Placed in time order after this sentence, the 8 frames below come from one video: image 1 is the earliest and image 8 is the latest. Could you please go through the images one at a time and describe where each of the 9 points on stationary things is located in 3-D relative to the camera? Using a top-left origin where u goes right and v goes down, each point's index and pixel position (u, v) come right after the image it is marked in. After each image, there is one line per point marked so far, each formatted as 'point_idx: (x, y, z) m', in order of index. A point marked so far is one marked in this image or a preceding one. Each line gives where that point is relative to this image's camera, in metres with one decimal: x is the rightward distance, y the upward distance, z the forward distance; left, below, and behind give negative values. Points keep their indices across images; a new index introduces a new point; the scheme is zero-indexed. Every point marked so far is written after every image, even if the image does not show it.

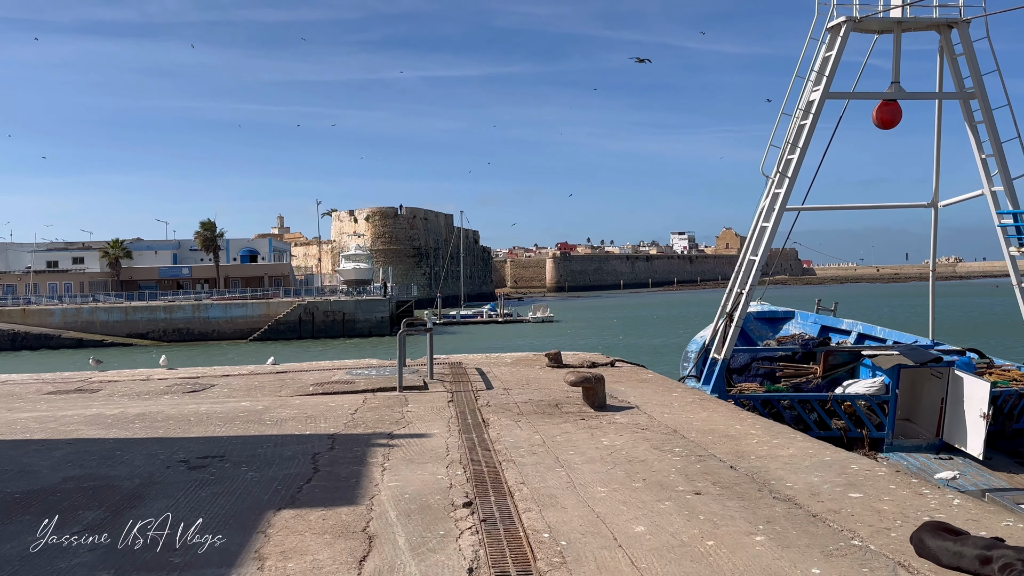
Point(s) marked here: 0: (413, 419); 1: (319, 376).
0: (-1.1, -1.5, +8.9) m
1: (-3.2, -1.5, +13.3) m
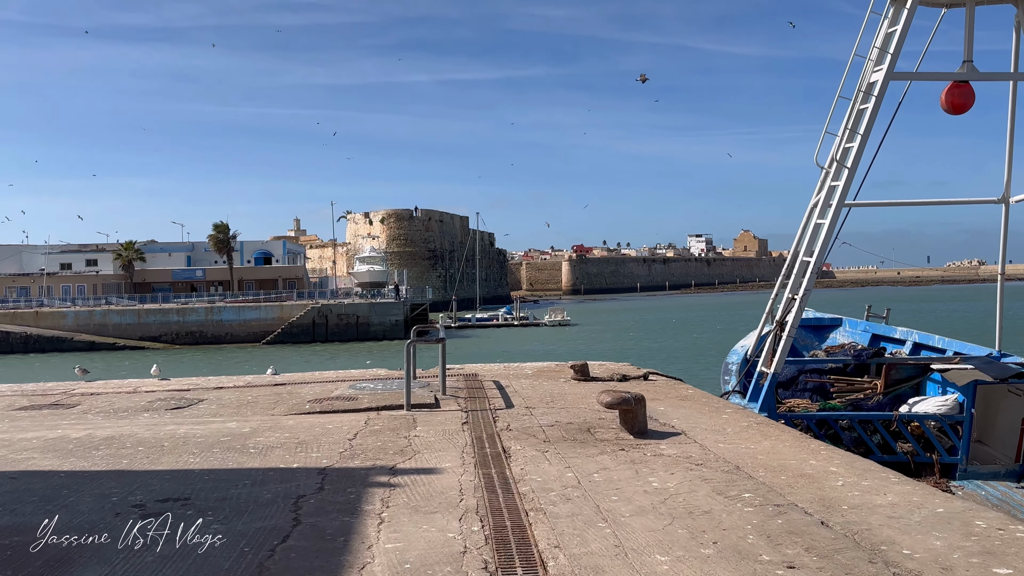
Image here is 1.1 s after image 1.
0: (-0.8, -1.5, +7.6) m
1: (-2.9, -1.5, +11.9) m
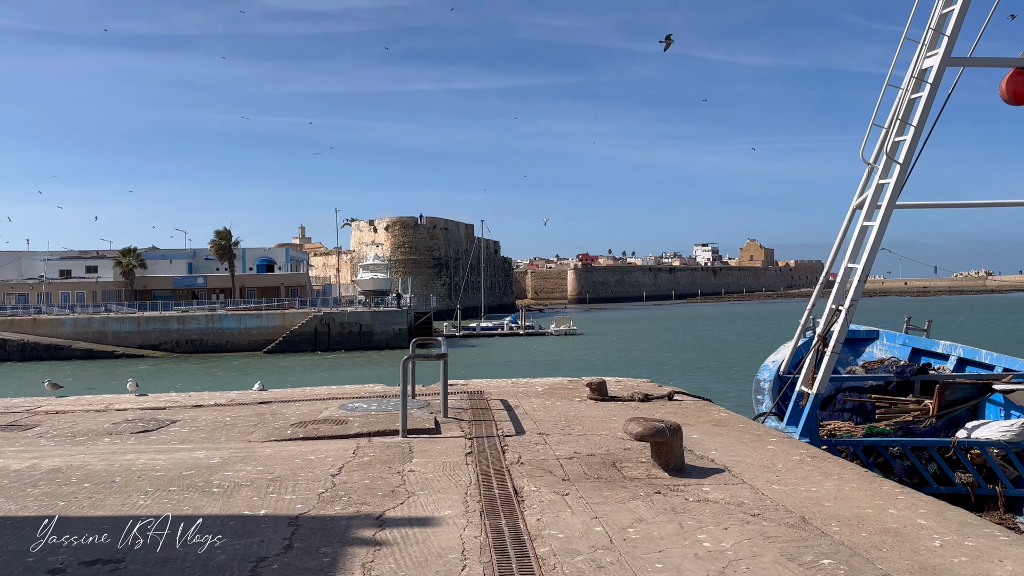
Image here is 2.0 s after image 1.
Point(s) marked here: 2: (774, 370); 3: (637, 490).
0: (-0.7, -1.6, +6.3) m
1: (-2.7, -1.6, +10.7) m
2: (+4.0, -1.3, +12.4) m
3: (+0.9, -1.5, +6.2) m
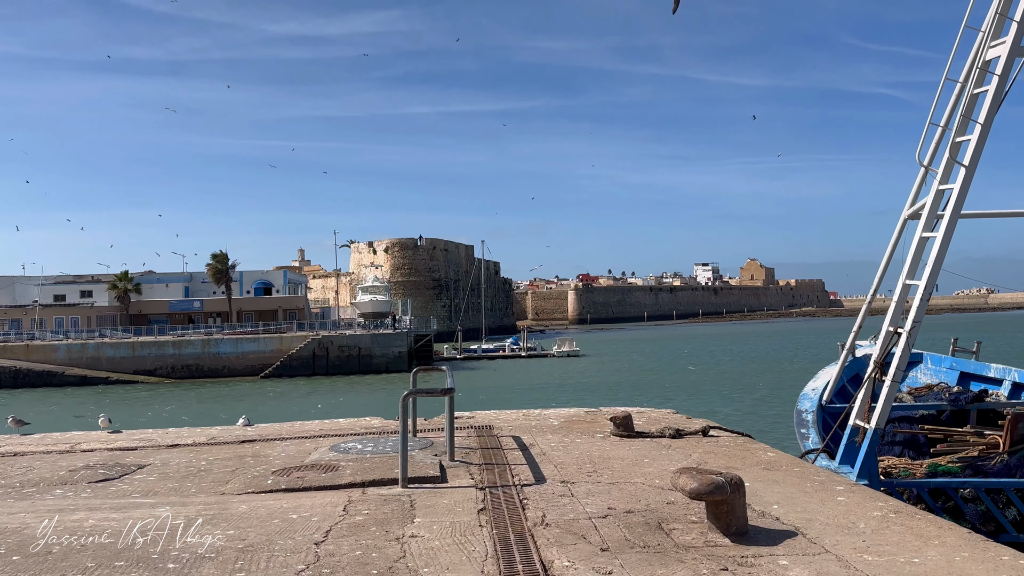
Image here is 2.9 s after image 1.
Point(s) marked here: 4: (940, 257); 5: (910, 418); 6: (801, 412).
0: (-0.6, -1.7, +5.1) m
1: (-2.6, -1.9, +9.4) m
2: (+4.2, -1.5, +11.1) m
3: (+1.1, -1.7, +4.9) m
4: (+4.6, +0.3, +8.8) m
5: (+5.7, -1.9, +11.5) m
6: (+3.8, -1.6, +10.8) m
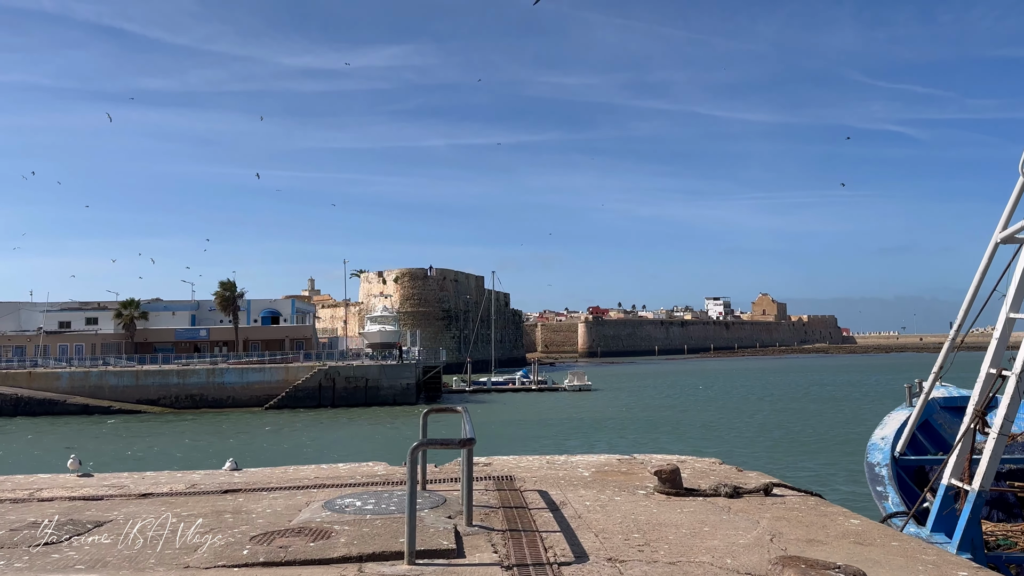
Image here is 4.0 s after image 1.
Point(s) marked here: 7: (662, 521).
0: (-0.3, -1.8, +3.6) m
1: (-2.3, -2.2, +8.0) m
2: (+4.5, -1.9, +9.6) m
3: (+1.3, -1.8, +3.4) m
4: (+4.9, 0.0, +7.4) m
5: (+6.0, -2.3, +10.0) m
6: (+4.1, -2.0, +9.3) m
7: (+1.3, -2.0, +7.1) m
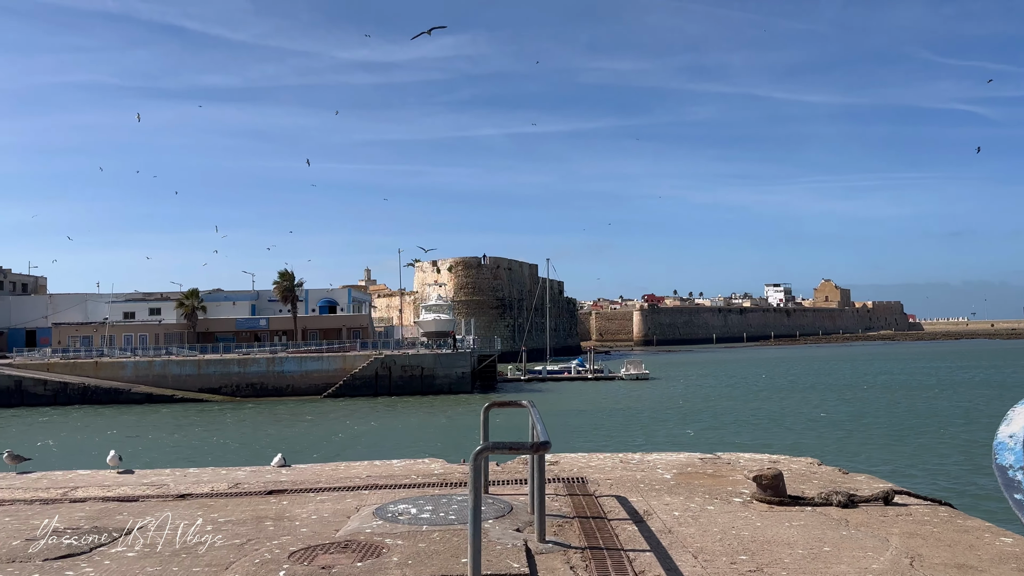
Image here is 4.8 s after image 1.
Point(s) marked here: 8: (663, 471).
0: (0.0, -1.7, +2.6) m
1: (-1.6, -2.0, +7.1) m
2: (+5.2, -1.7, +8.3) m
3: (+1.7, -1.6, +2.3) m
4: (+5.5, +0.3, +6.0) m
5: (+6.7, -2.0, +8.6) m
6: (+4.9, -1.8, +8.0) m
7: (+1.9, -1.8, +6.0) m
8: (+1.7, -2.0, +8.9) m
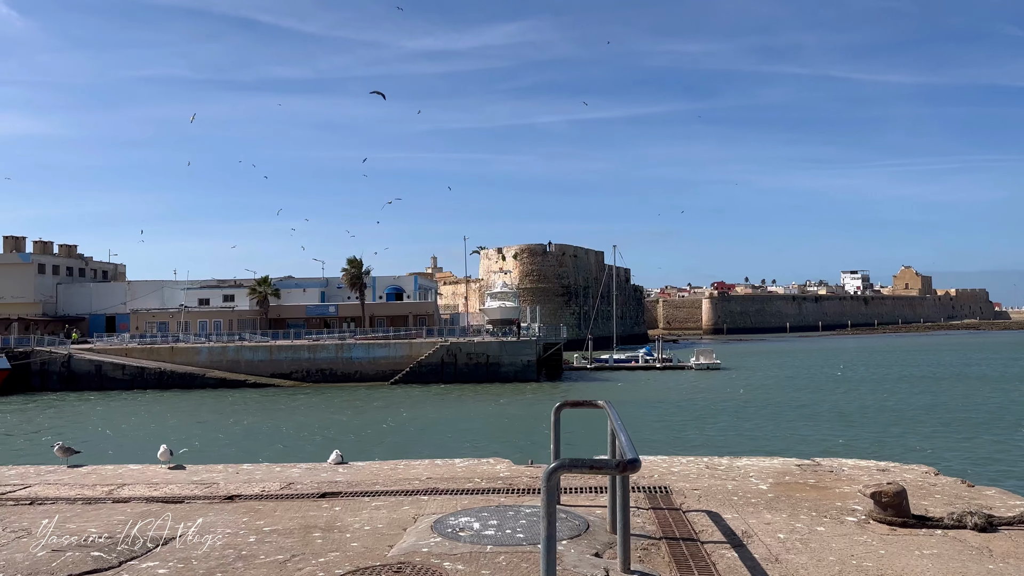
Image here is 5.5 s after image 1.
0: (+0.2, -1.7, +1.8) m
1: (-1.0, -1.9, +6.4) m
2: (+5.9, -1.5, +7.0) m
3: (+1.9, -1.6, +1.3) m
4: (+6.0, +0.4, +4.6) m
5: (+7.4, -1.9, +7.1) m
6: (+5.5, -1.6, +6.7) m
7: (+2.4, -1.7, +5.0) m
8: (+2.4, -1.9, +7.9) m
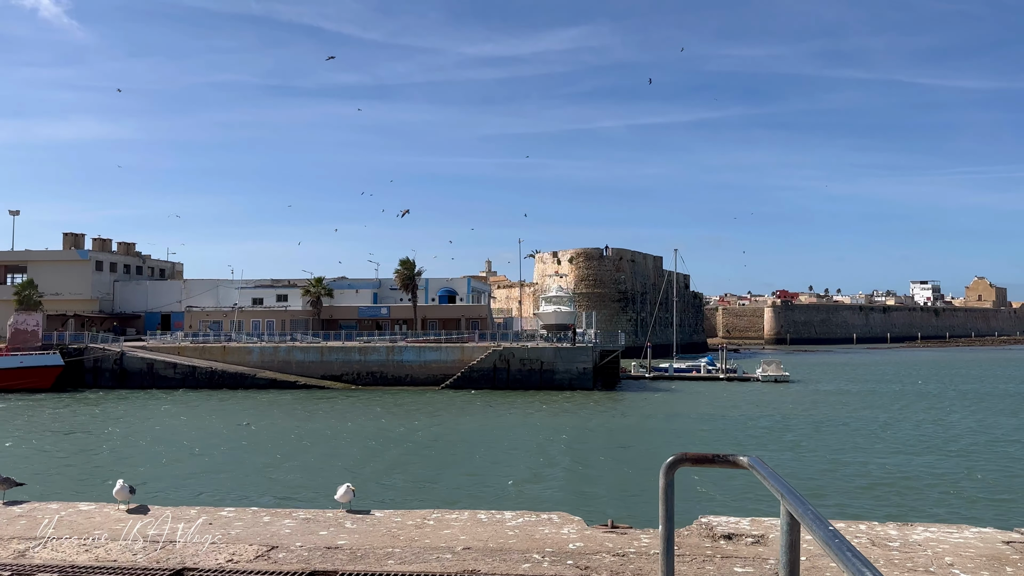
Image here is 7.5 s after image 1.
0: (+0.3, -1.5, -0.9) m
1: (-0.6, -1.7, +3.8) m
2: (+6.3, -1.5, +4.0) m
3: (+1.9, -1.5, -1.4) m
4: (+6.3, +0.4, +1.6) m
5: (+7.8, -1.9, +4.0) m
6: (+5.9, -1.6, +3.7) m
7: (+2.7, -1.7, +2.2) m
8: (+2.9, -1.8, +5.1) m
